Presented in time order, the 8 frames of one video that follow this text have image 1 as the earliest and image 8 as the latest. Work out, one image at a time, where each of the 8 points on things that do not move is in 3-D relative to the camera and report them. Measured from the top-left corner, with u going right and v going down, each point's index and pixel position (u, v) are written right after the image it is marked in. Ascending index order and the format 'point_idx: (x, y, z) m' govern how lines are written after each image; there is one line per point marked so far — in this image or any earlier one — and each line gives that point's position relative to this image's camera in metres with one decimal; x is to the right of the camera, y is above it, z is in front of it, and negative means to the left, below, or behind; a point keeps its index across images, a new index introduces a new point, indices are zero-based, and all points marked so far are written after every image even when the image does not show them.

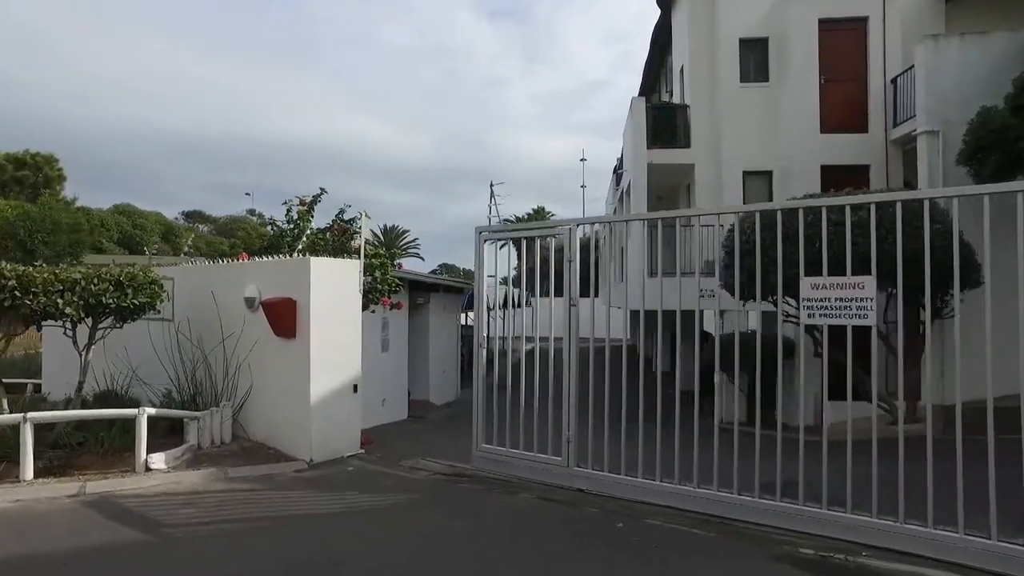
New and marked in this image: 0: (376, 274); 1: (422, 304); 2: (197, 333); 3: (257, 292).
0: (-1.7, +0.2, +9.2) m
1: (-2.1, -0.4, +17.3) m
2: (-3.7, -0.5, +9.0) m
3: (-2.7, 0.0, +8.1) m
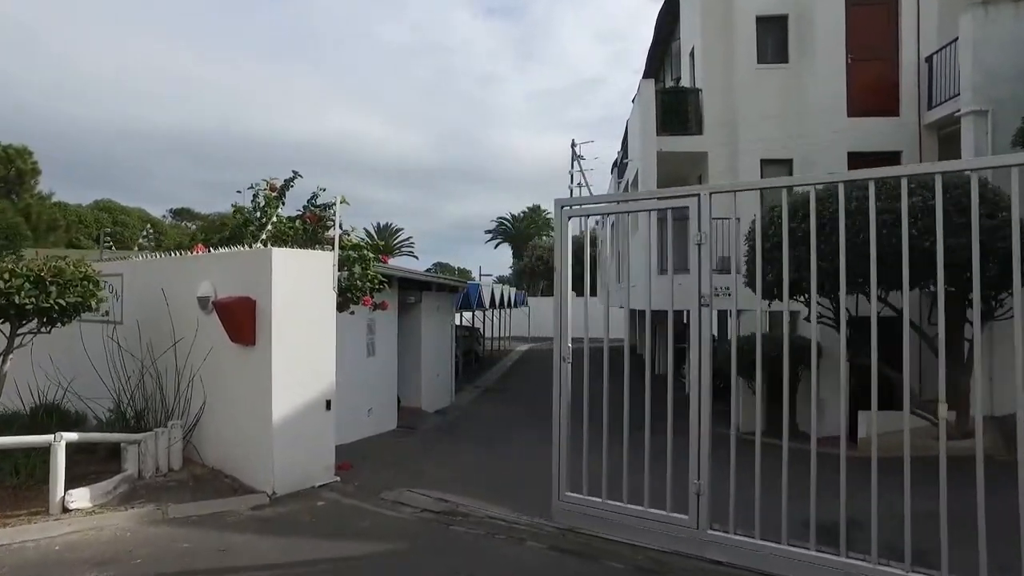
0: (-1.7, +0.2, +7.9) m
1: (-2.1, -0.3, +16.0) m
2: (-3.7, -0.5, +7.7) m
3: (-2.7, 0.0, +6.9) m
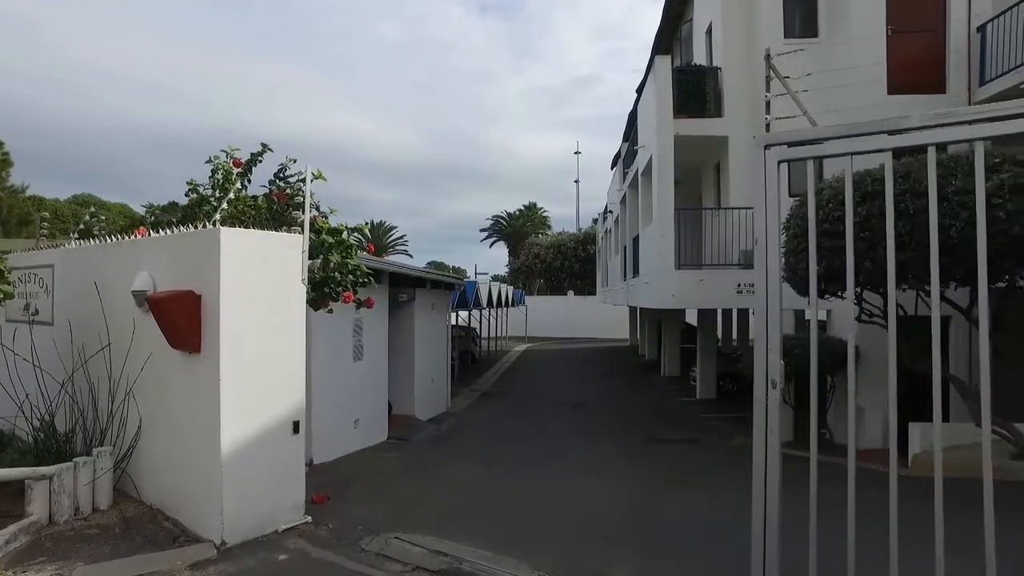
0: (-1.6, +0.3, +6.5) m
1: (-2.1, -0.3, +14.6) m
2: (-3.6, -0.4, +6.3) m
3: (-2.6, 0.0, +5.4) m
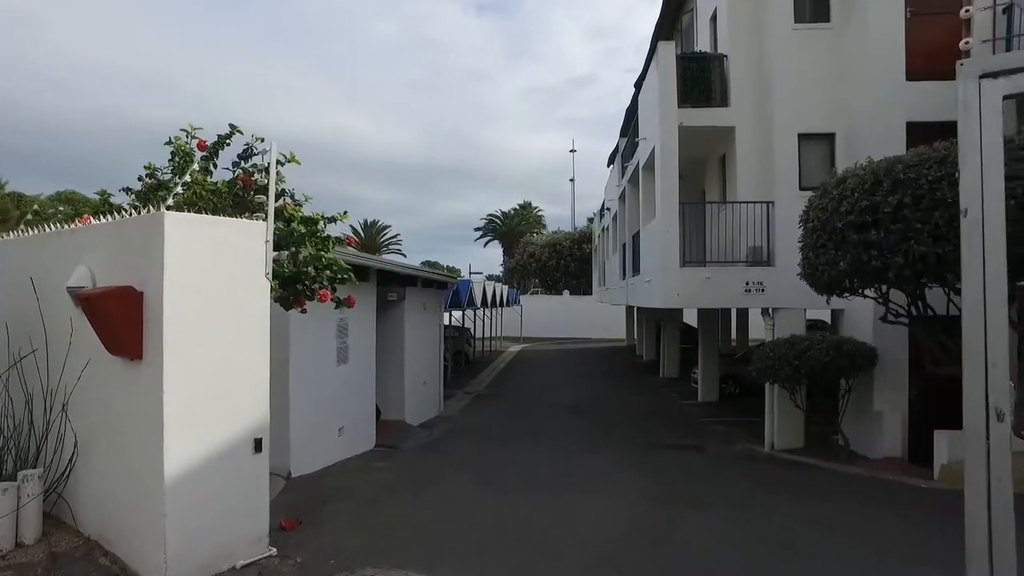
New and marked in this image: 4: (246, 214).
0: (-1.6, +0.3, +5.8) m
1: (-2.1, -0.2, +13.8) m
2: (-3.6, -0.4, +5.5) m
3: (-2.6, +0.1, +4.7) m
4: (-1.9, +0.5, +5.5) m
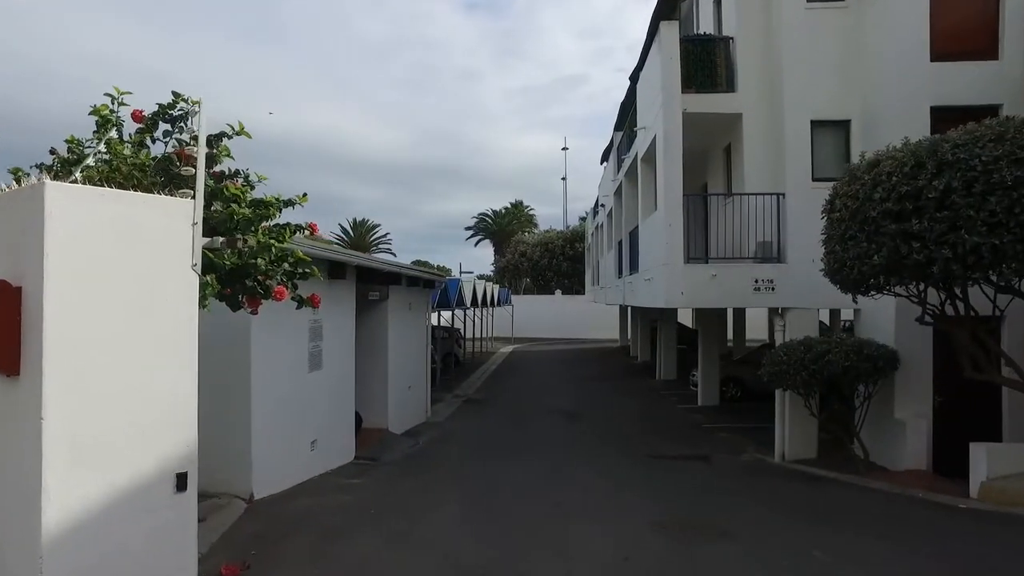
0: (-1.6, +0.3, +4.8) m
1: (-2.3, -0.2, +12.8) m
2: (-3.7, -0.4, +4.5) m
3: (-2.7, +0.1, +3.7) m
4: (-2.0, +0.6, +4.5) m
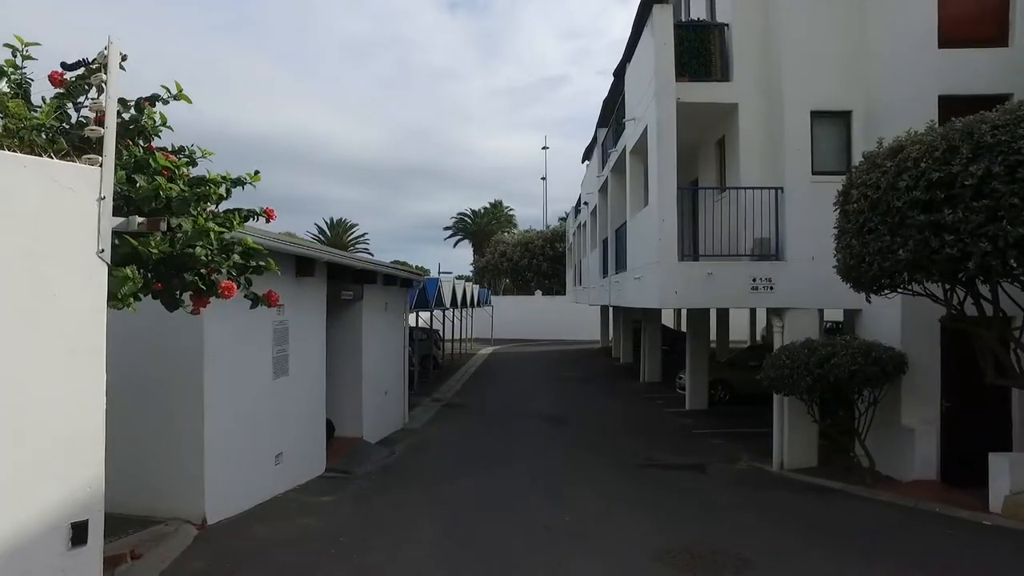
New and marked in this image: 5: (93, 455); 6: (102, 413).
0: (-1.7, +0.4, +3.9) m
1: (-2.6, -0.2, +12.0) m
2: (-3.7, -0.3, +3.6) m
3: (-2.7, +0.1, +2.8) m
4: (-2.0, +0.6, +3.7) m
5: (-1.6, -0.7, +2.8) m
6: (-1.6, -0.5, +2.9) m
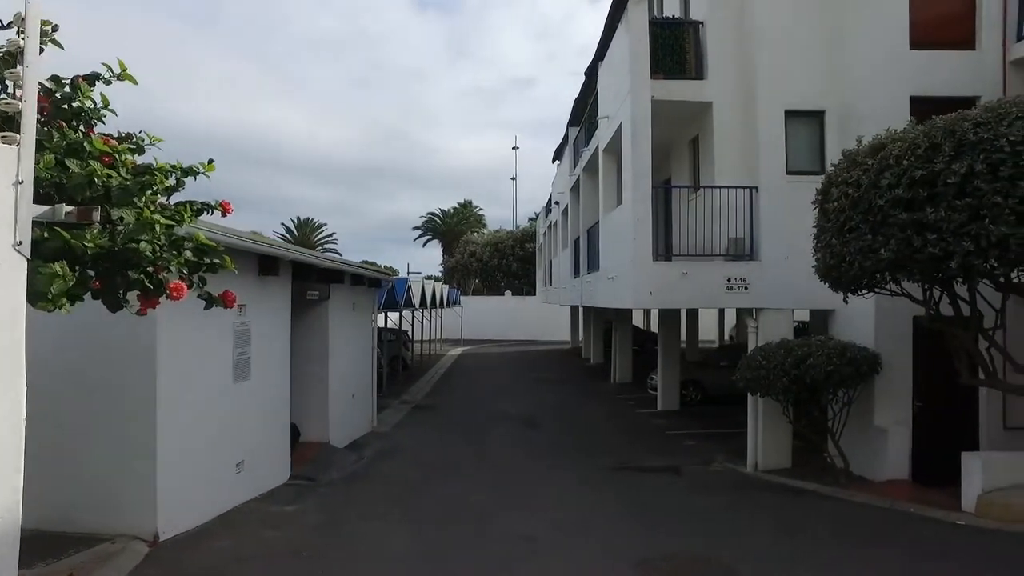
0: (-1.8, +0.4, +3.6) m
1: (-3.0, -0.2, +11.6) m
2: (-3.8, -0.3, +3.2) m
3: (-2.7, +0.1, +2.4) m
4: (-2.1, +0.6, +3.3) m
5: (-1.7, -0.7, +2.5) m
6: (-1.7, -0.4, +2.6) m
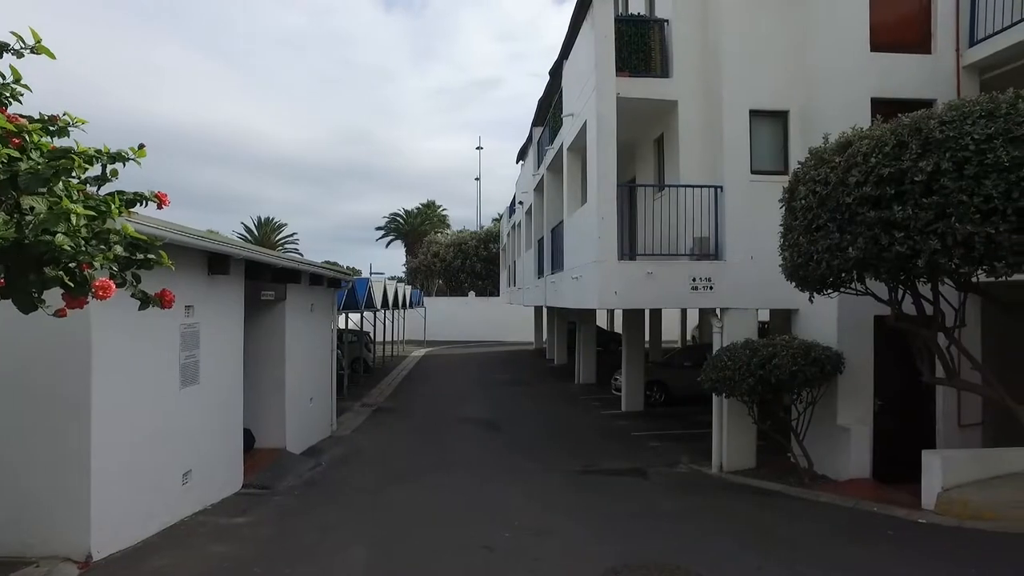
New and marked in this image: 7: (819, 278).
0: (-2.0, +0.4, +3.3) m
1: (-3.5, -0.2, +11.2) m
2: (-4.0, -0.3, +2.8) m
3: (-2.9, +0.1, +2.1) m
4: (-2.3, +0.6, +3.0) m
5: (-1.8, -0.7, +2.2) m
6: (-1.8, -0.4, +2.2) m
7: (+2.8, +0.1, +6.9) m
